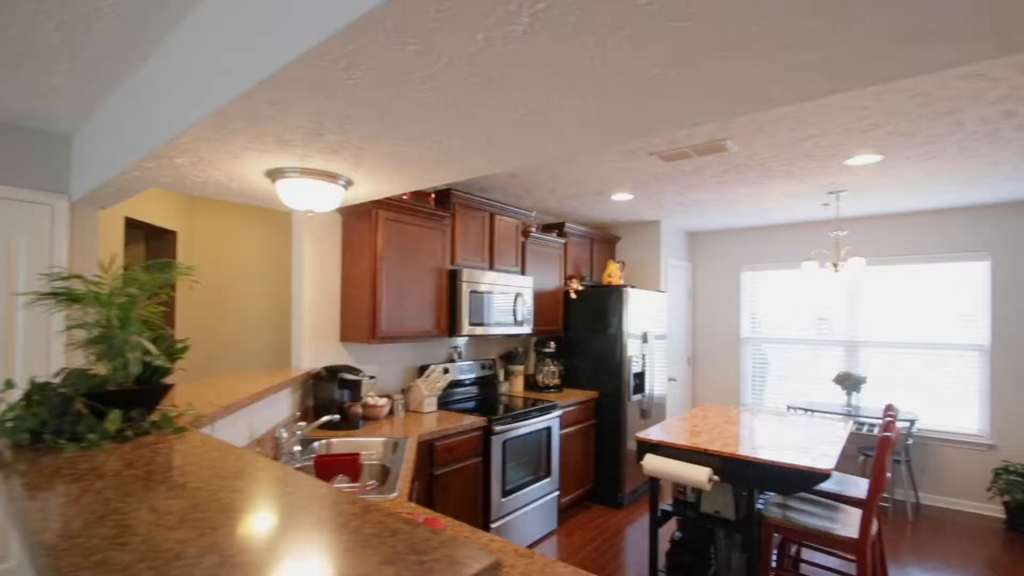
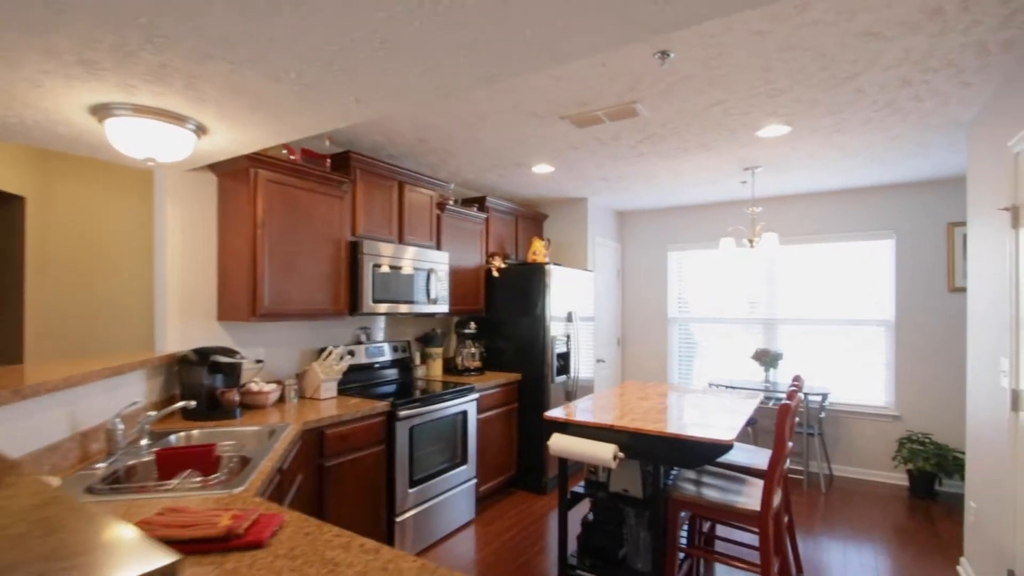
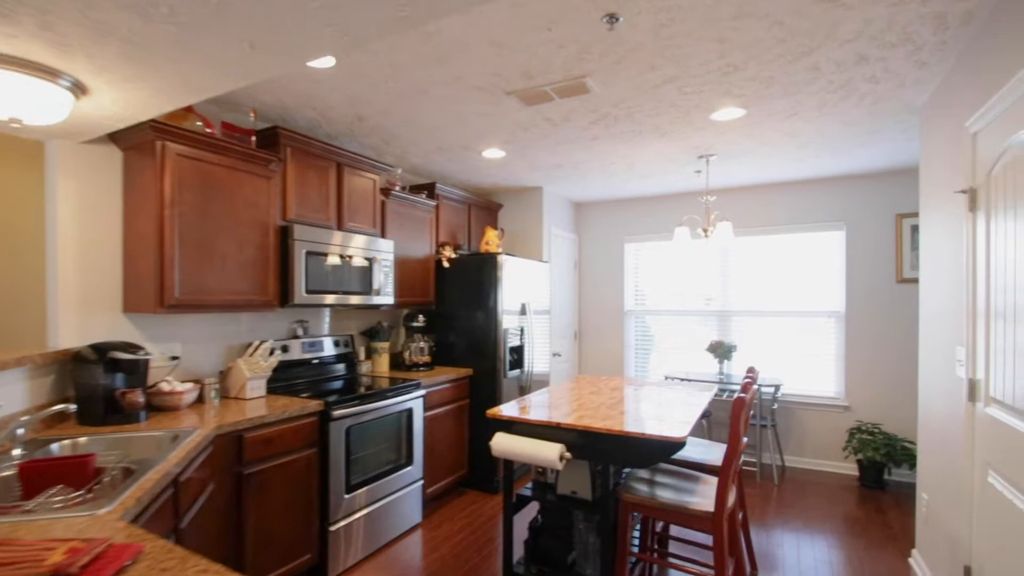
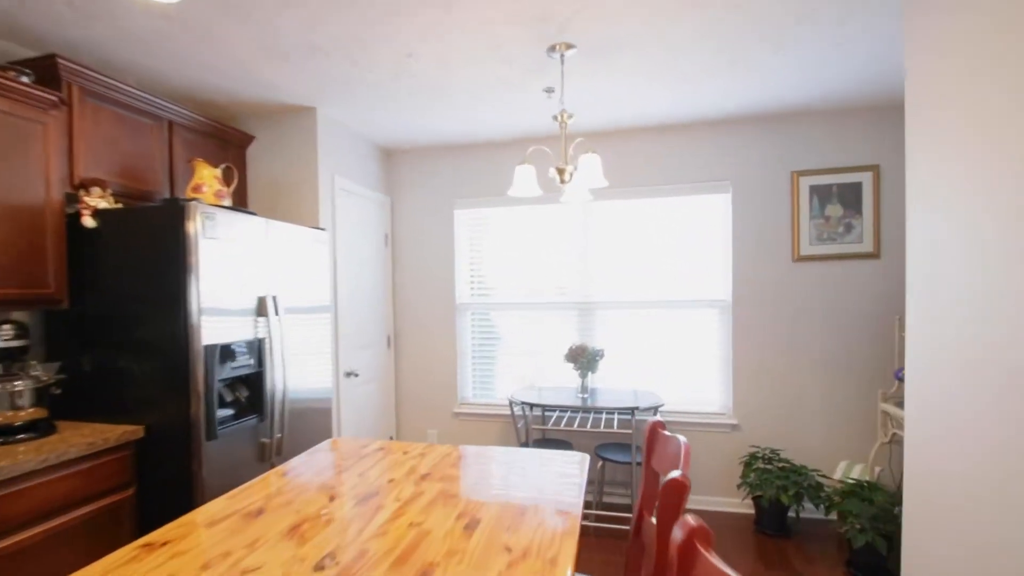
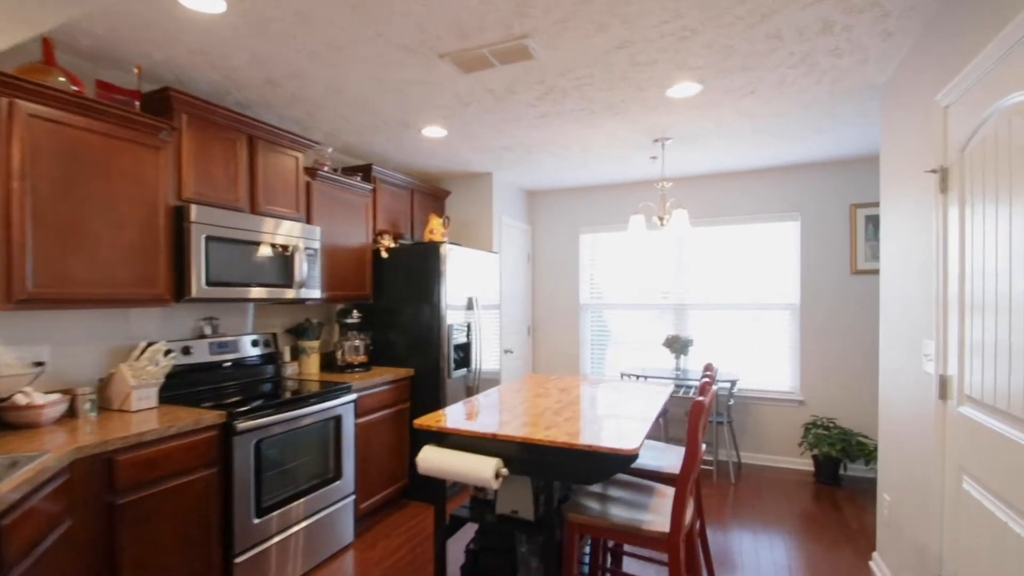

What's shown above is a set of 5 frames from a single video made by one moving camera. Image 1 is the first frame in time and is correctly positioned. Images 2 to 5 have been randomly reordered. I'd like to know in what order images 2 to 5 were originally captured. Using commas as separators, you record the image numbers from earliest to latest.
2, 3, 5, 4
